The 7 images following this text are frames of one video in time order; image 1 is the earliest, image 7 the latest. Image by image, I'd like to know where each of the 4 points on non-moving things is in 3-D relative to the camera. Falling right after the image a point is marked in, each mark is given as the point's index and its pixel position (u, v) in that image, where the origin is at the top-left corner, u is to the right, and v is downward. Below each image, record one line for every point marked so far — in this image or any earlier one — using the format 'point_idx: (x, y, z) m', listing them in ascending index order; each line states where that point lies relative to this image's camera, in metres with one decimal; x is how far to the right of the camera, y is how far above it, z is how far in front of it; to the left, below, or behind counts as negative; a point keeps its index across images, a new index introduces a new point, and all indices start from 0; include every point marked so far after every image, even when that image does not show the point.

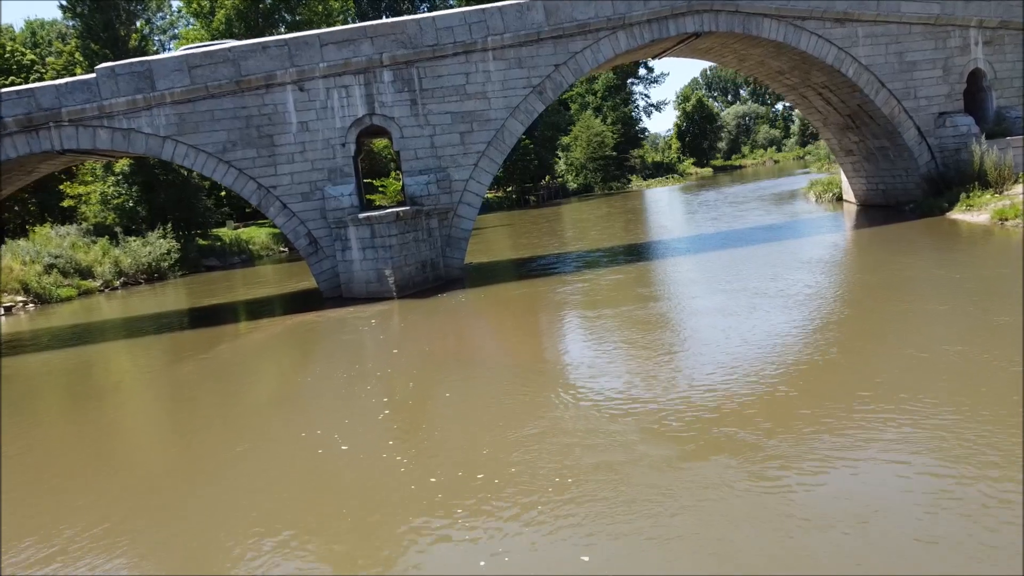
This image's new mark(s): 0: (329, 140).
0: (-2.5, +2.0, +12.0) m
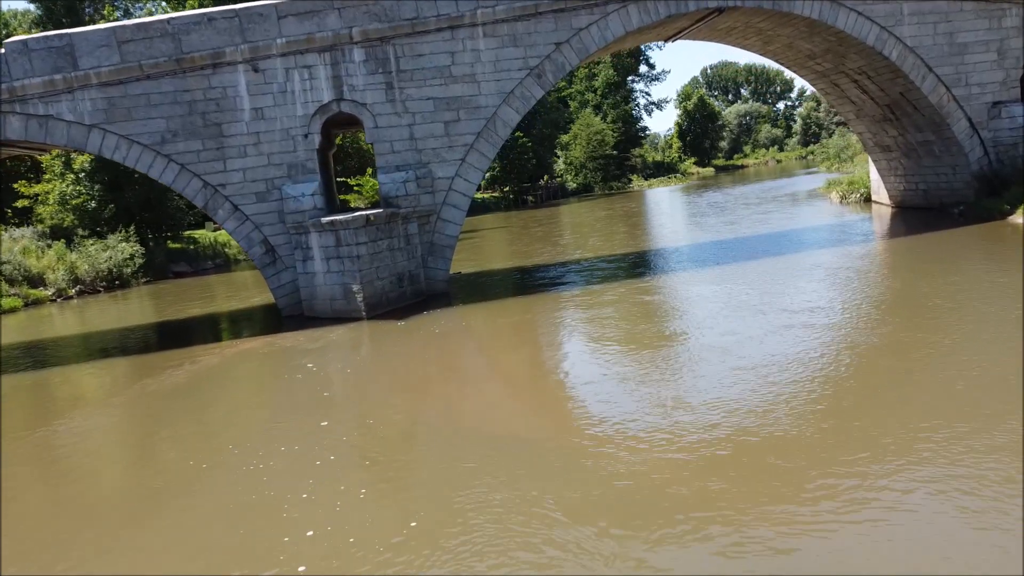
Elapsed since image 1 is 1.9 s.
0: (-2.6, +1.8, +10.2) m
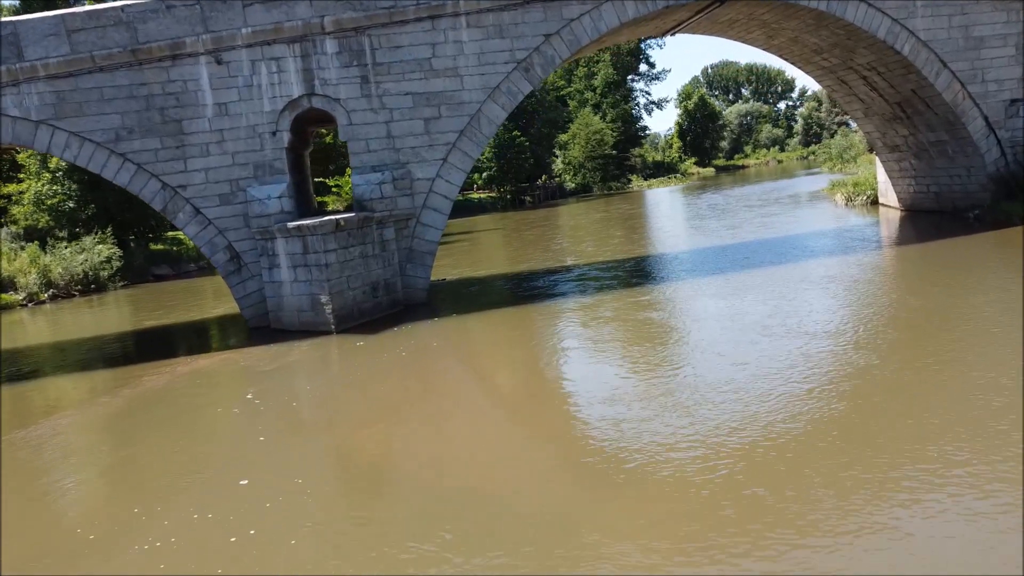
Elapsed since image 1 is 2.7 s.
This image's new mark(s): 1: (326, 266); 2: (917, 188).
0: (-2.8, +1.7, +9.4) m
1: (-1.9, +0.2, +8.7) m
2: (+6.8, +1.7, +14.6) m
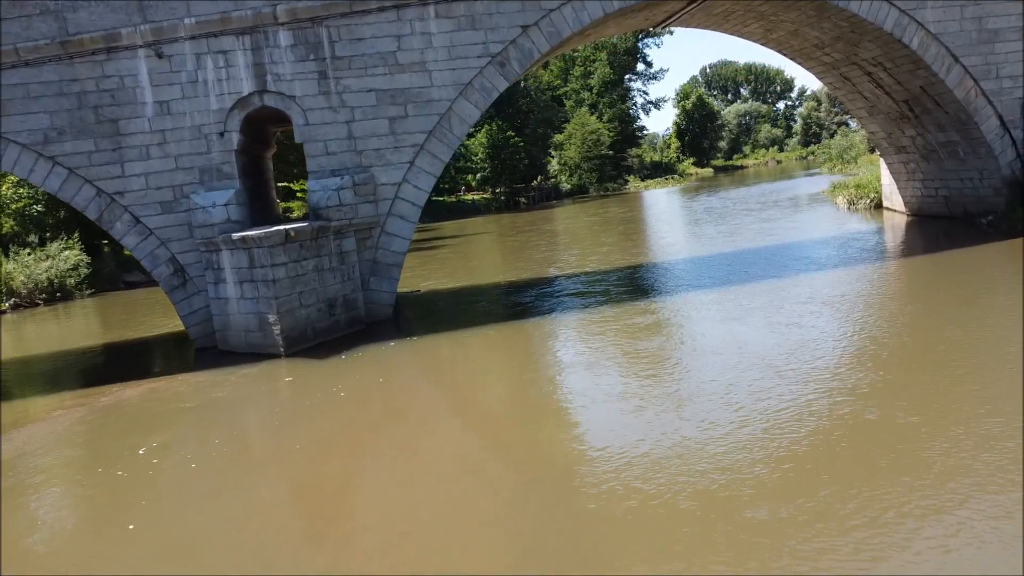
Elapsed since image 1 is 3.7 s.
0: (-3.1, +1.6, +8.6) m
1: (-2.1, +0.1, +7.8) m
2: (+6.5, +1.5, +13.7) m
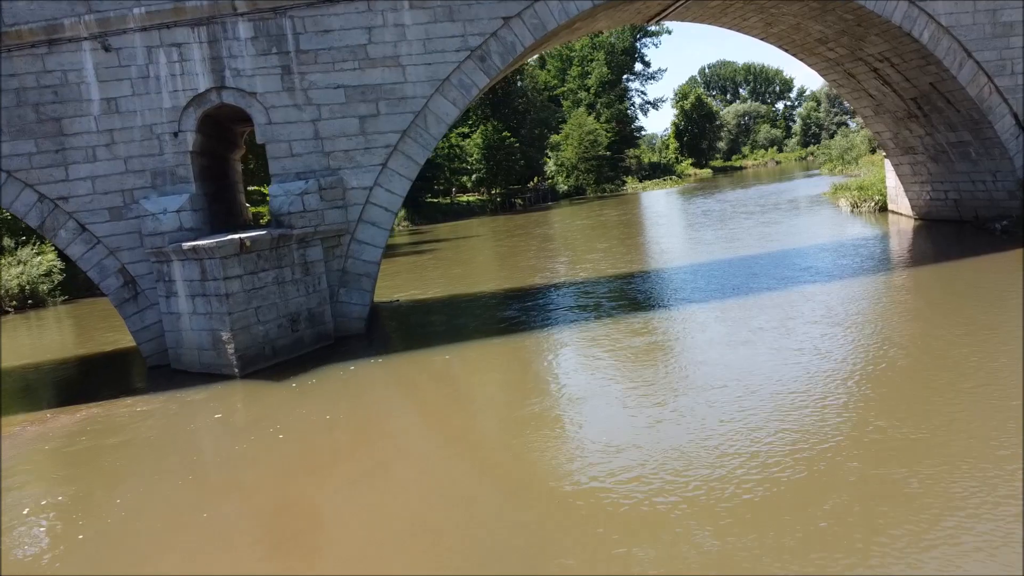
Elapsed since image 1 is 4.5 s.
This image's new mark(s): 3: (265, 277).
0: (-3.3, +1.5, +7.9) m
1: (-2.3, -0.1, +7.1) m
2: (+6.3, +1.4, +13.1) m
3: (-2.1, +0.1, +7.5) m
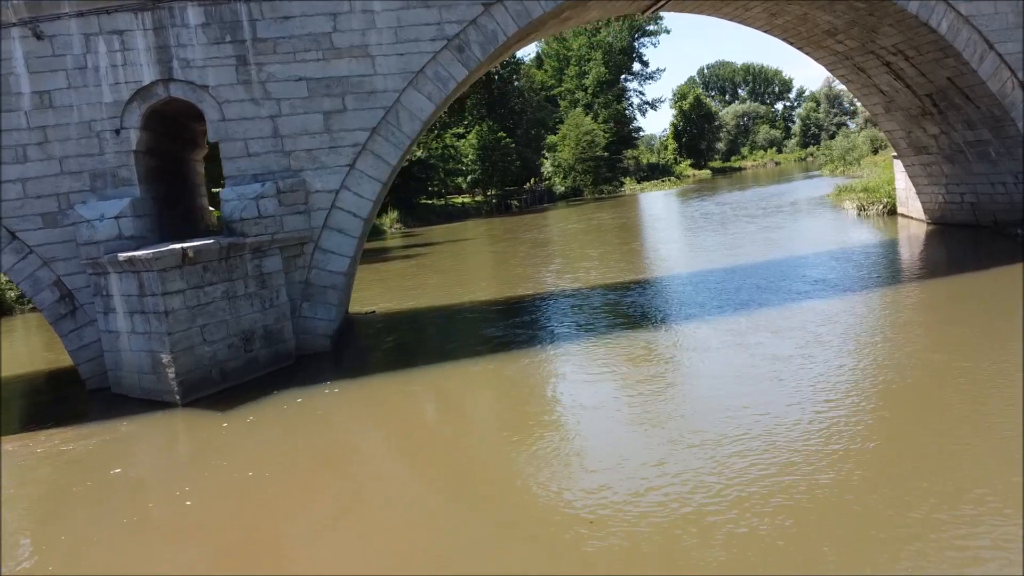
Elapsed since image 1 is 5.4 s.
0: (-3.4, +1.3, +7.1) m
1: (-2.5, -0.2, +6.3) m
2: (+6.1, +1.3, +12.3) m
3: (-2.3, 0.0, +6.7) m
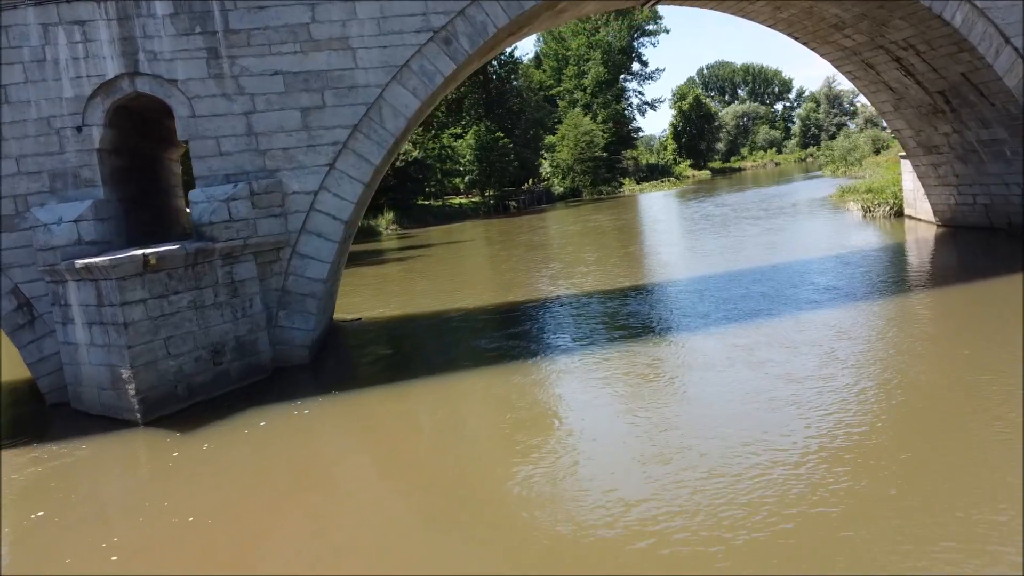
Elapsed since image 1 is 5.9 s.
0: (-3.5, +1.3, +6.6) m
1: (-2.6, -0.2, +5.9) m
2: (+6.1, +1.2, +11.8) m
3: (-2.4, -0.1, +6.2) m
